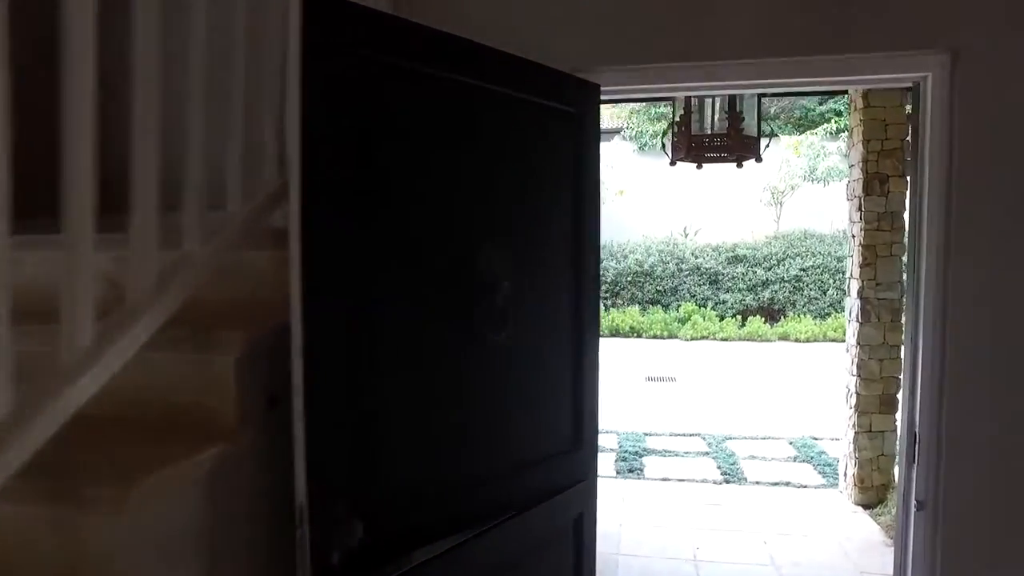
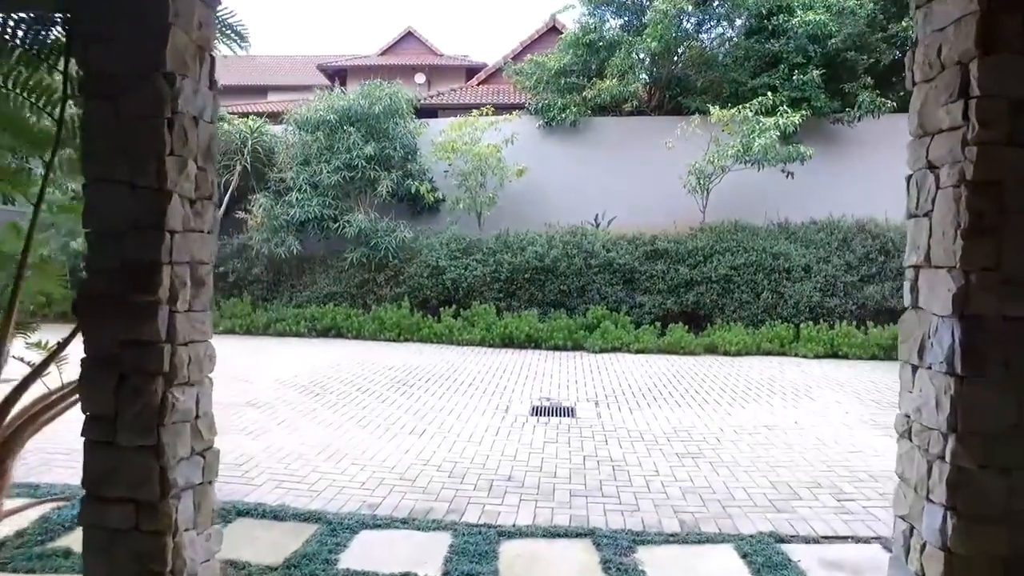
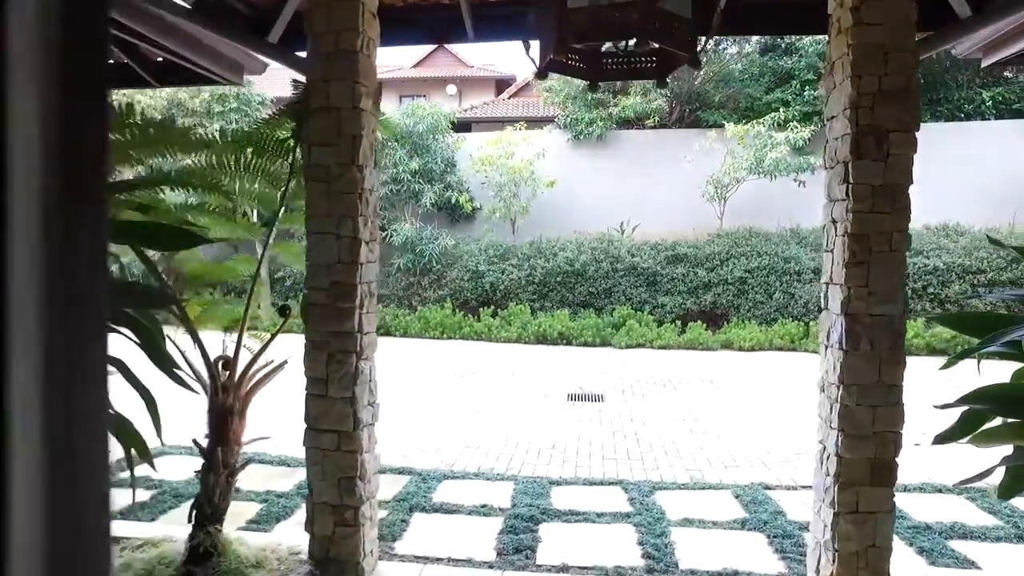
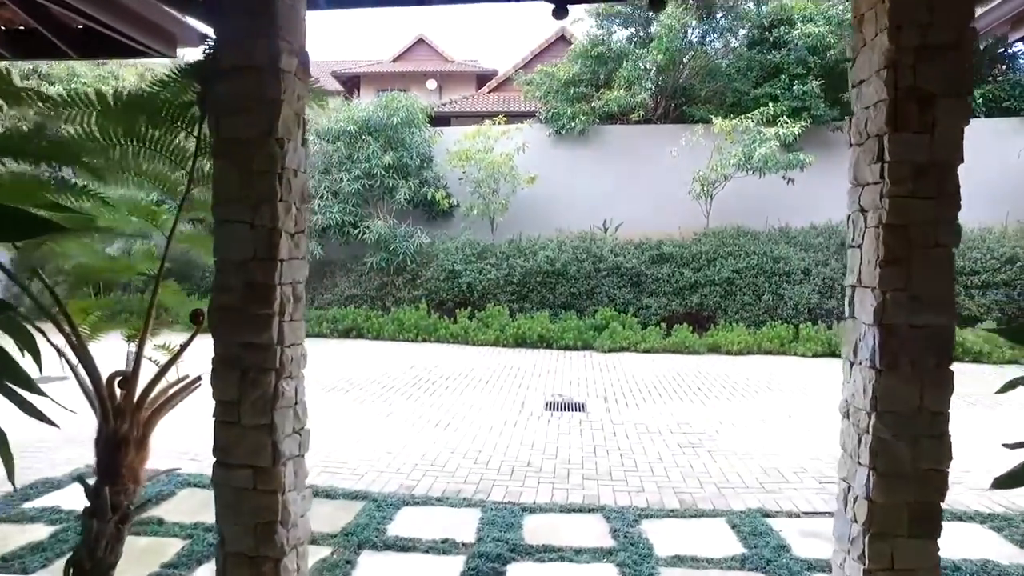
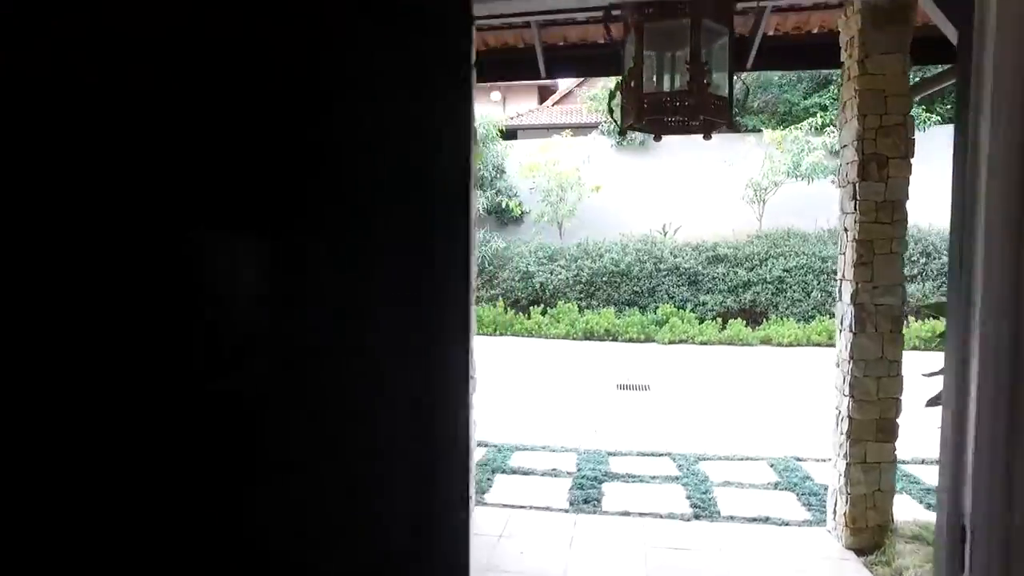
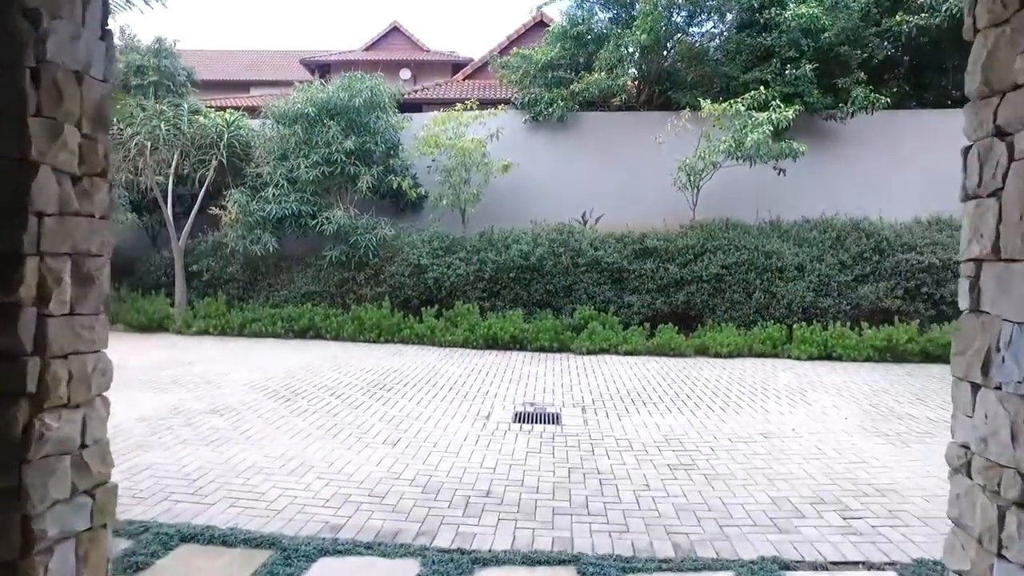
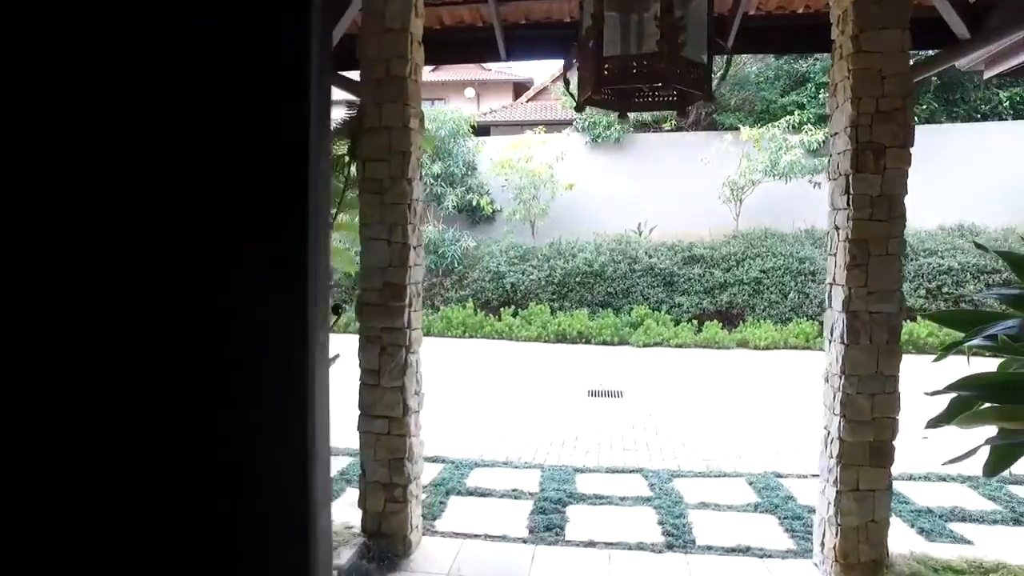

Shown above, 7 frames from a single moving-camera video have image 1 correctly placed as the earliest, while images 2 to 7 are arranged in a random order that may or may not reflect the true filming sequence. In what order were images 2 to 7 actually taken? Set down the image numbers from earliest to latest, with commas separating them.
5, 7, 3, 4, 2, 6
